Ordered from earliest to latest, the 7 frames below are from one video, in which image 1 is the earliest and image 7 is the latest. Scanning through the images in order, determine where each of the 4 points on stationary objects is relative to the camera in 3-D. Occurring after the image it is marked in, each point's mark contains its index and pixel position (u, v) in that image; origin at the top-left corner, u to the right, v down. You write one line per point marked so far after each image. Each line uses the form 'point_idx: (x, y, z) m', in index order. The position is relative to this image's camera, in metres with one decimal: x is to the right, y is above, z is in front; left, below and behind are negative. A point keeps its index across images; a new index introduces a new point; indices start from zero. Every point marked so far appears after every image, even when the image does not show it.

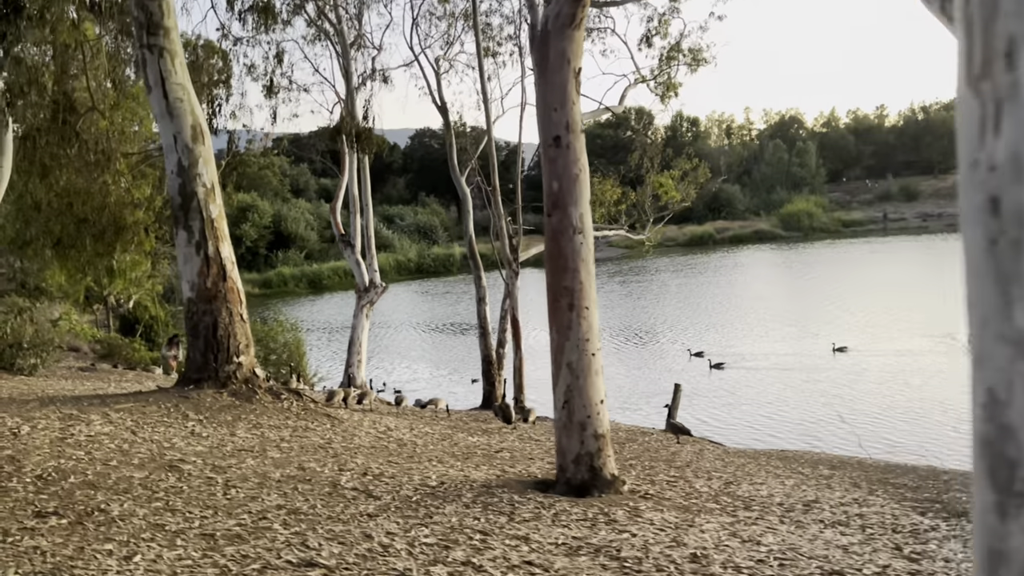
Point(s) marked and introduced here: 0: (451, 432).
0: (-0.7, -1.5, +9.2) m
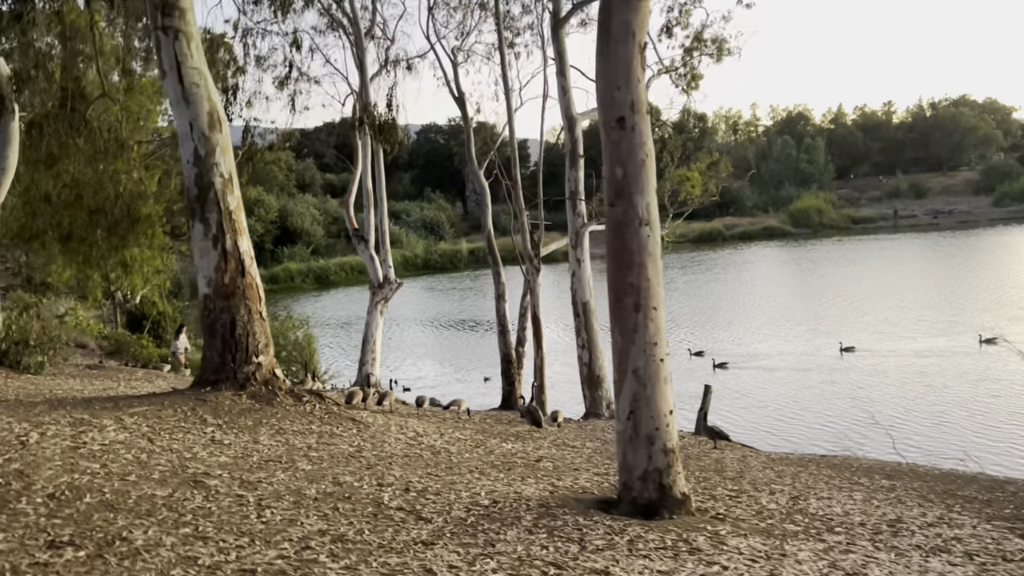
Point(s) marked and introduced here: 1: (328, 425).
0: (-0.3, -1.5, +8.6) m
1: (-1.7, -1.3, +8.0) m
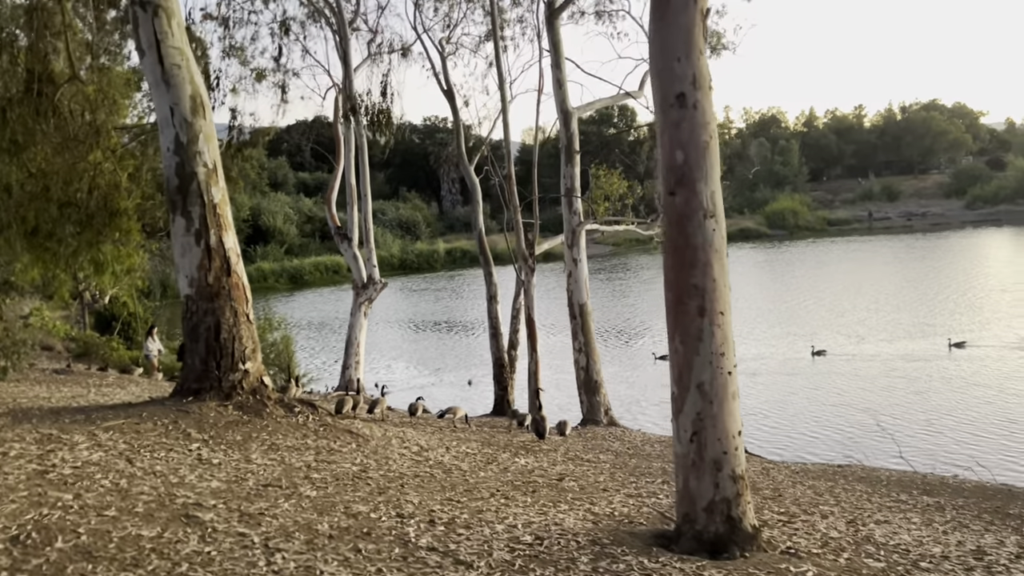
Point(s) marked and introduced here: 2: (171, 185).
0: (-0.2, -1.5, +8.0) m
1: (-1.6, -1.3, +7.3) m
2: (-3.1, +0.9, +7.9) m
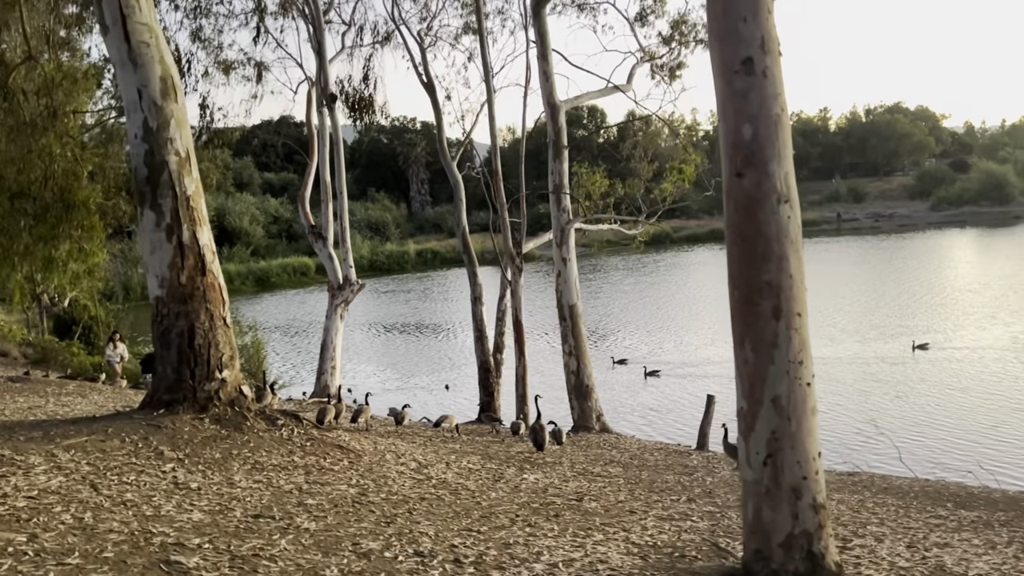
0: (-0.2, -1.5, +7.3) m
1: (-1.5, -1.3, +6.6) m
2: (-3.1, +0.9, +7.2) m
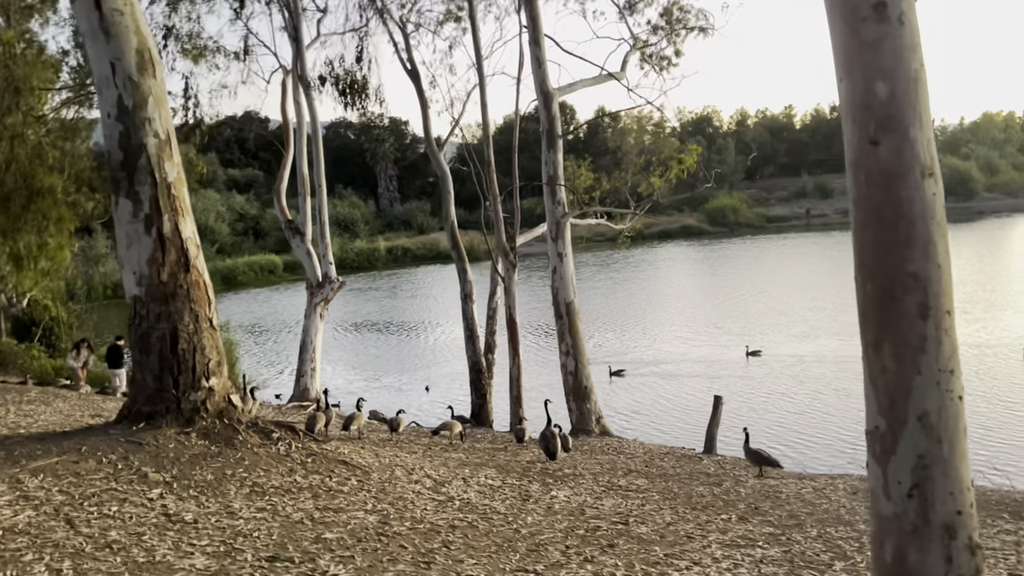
0: (0.0, -1.5, +6.6) m
1: (-1.3, -1.3, +5.8) m
2: (-2.9, +0.9, +6.3) m
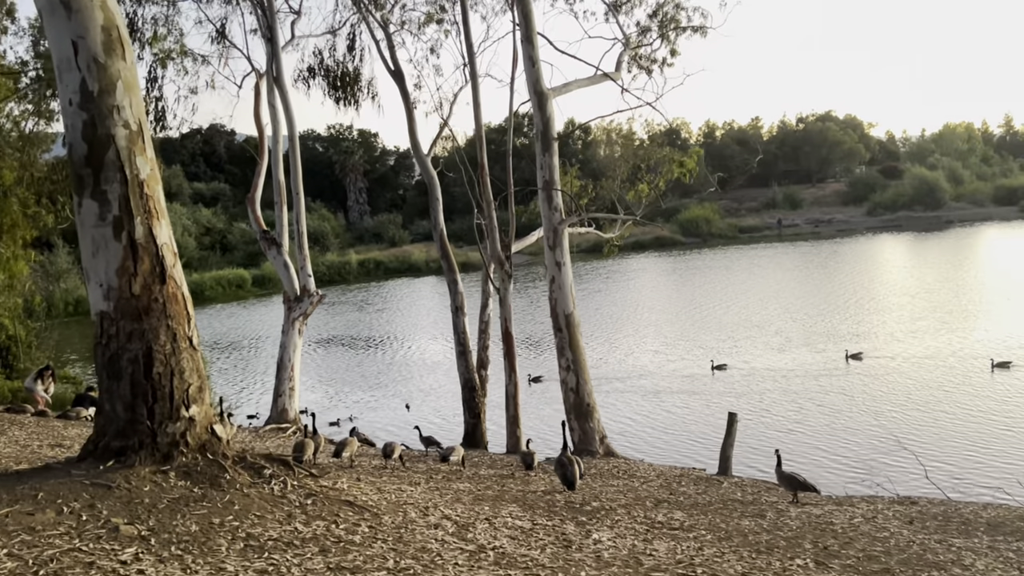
0: (+0.2, -1.5, +5.8) m
1: (-1.1, -1.3, +4.9) m
2: (-2.7, +0.8, +5.4) m
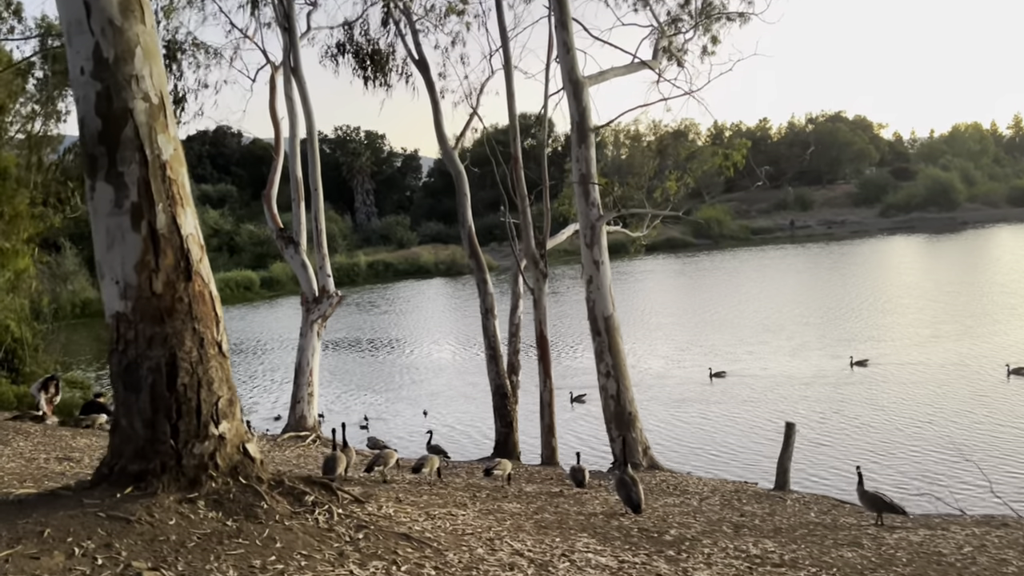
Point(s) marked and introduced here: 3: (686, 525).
0: (+0.6, -1.5, +5.0) m
1: (-0.6, -1.3, +4.2) m
2: (-2.3, +0.9, +4.7) m
3: (+1.3, -1.8, +6.6) m
